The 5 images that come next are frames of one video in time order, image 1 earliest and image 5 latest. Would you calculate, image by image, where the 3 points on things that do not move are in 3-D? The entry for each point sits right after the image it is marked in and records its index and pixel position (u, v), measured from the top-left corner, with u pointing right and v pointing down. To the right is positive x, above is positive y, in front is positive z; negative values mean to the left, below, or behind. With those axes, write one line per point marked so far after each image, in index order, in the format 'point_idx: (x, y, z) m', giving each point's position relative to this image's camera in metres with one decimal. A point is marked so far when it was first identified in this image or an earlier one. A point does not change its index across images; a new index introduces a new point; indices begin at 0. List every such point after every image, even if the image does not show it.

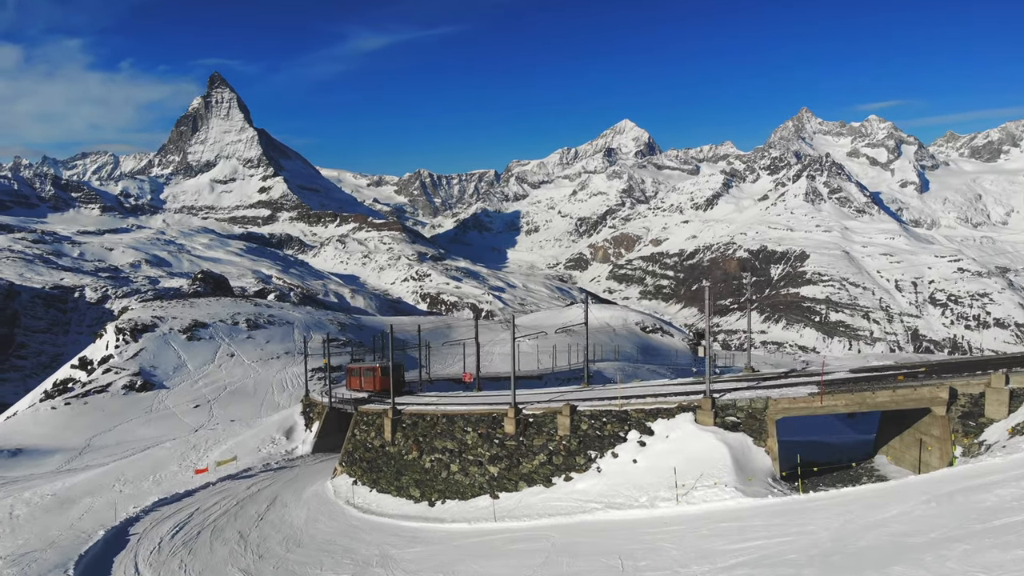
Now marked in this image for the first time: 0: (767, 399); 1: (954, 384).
0: (+7.6, -3.3, +18.8) m
1: (+12.1, -2.6, +17.2) m
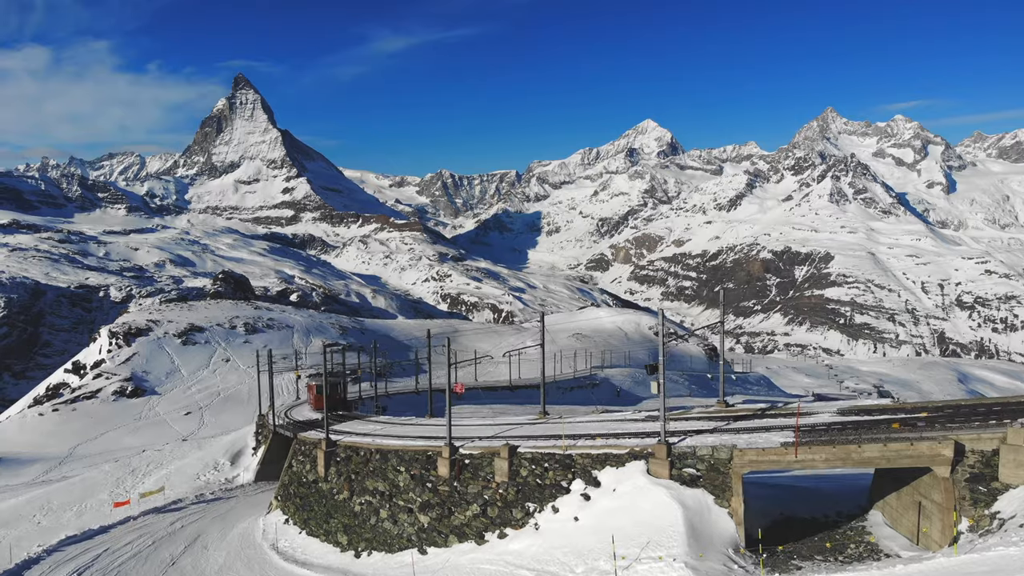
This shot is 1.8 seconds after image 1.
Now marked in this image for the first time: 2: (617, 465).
0: (+5.4, -4.0, +15.6) m
1: (+9.9, -3.3, +13.9) m
2: (+2.8, -4.7, +16.8) m
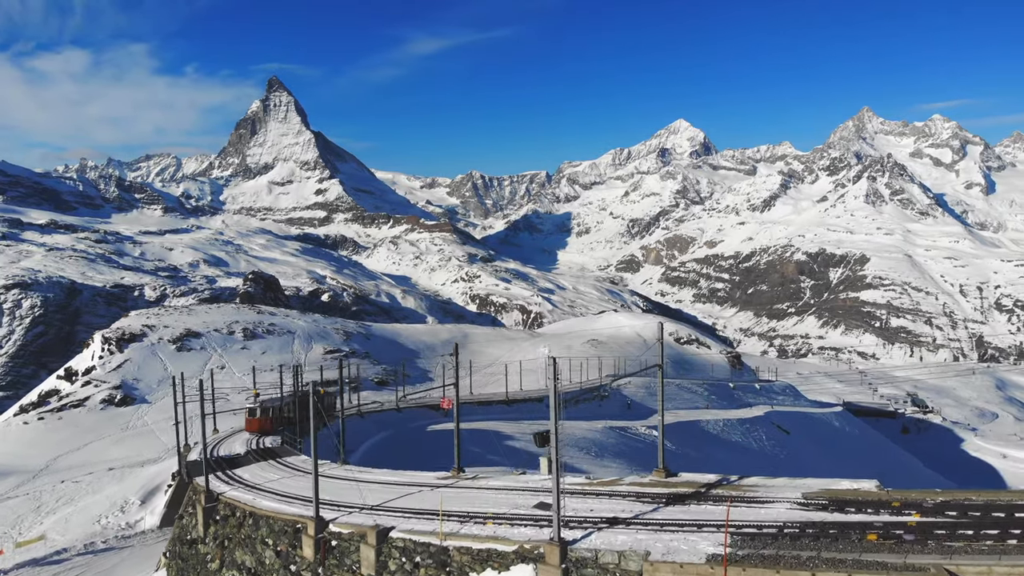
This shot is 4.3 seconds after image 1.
0: (+2.4, -4.9, +11.3) m
1: (+6.8, -4.2, +9.5) m
2: (-0.2, -5.6, +12.6) m
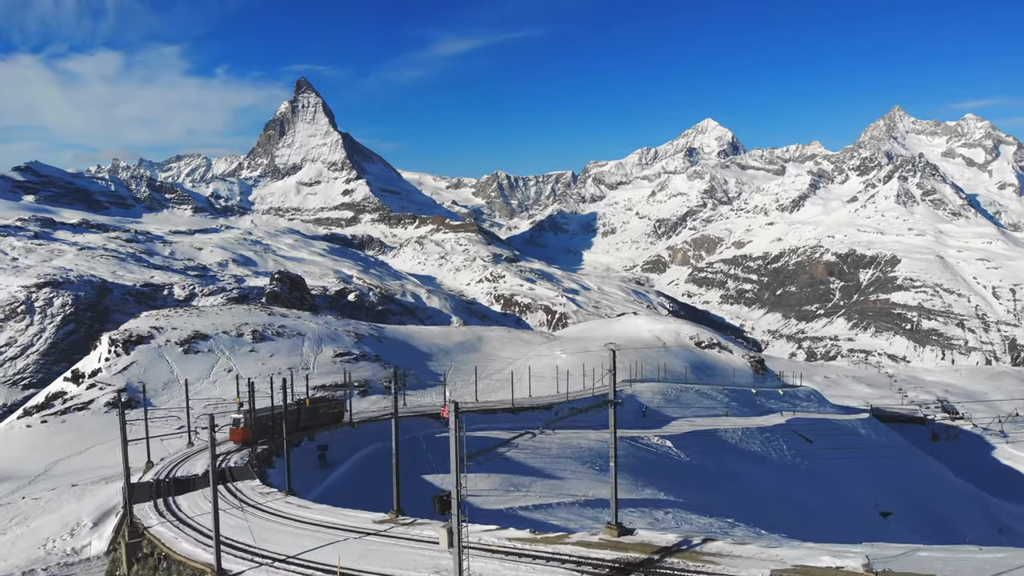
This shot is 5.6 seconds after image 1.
0: (+0.7, -5.4, +9.1) m
1: (+5.0, -4.7, +7.1) m
2: (-1.8, -6.0, +10.5) m
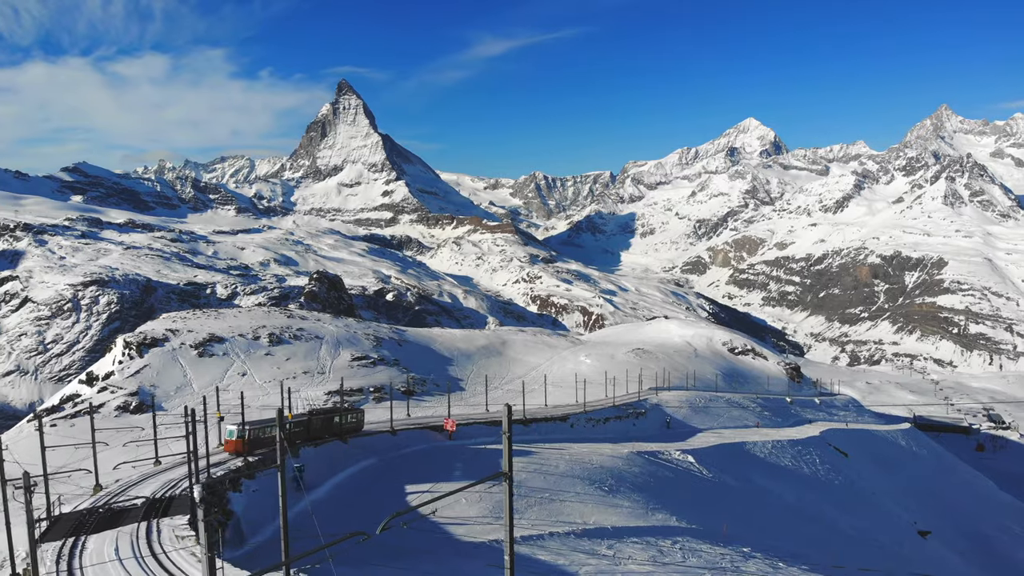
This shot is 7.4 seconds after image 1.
0: (-1.5, -6.0, +6.2) m
1: (+2.7, -5.4, +4.0) m
2: (-4.0, -6.7, +7.7) m
